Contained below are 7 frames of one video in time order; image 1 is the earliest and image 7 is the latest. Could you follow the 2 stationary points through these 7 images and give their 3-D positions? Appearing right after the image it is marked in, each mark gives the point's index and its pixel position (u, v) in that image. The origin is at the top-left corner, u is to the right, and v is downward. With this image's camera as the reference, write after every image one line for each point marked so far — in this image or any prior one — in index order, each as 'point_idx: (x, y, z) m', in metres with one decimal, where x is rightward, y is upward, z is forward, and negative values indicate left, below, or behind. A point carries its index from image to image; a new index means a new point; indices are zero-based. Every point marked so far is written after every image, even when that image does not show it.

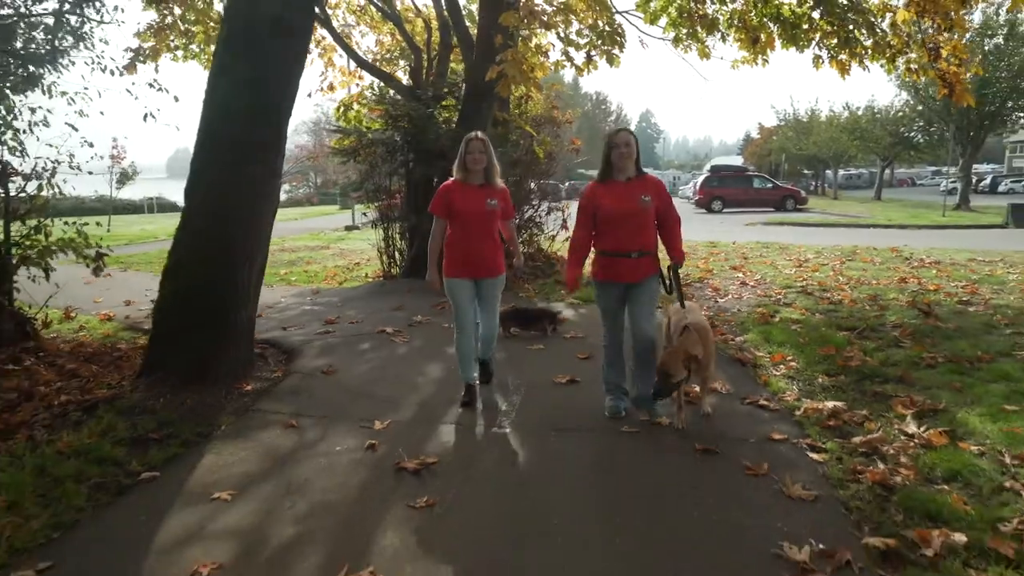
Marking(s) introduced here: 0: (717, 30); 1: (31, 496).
0: (+3.5, +4.4, +12.5) m
1: (-2.4, -1.0, +3.7) m
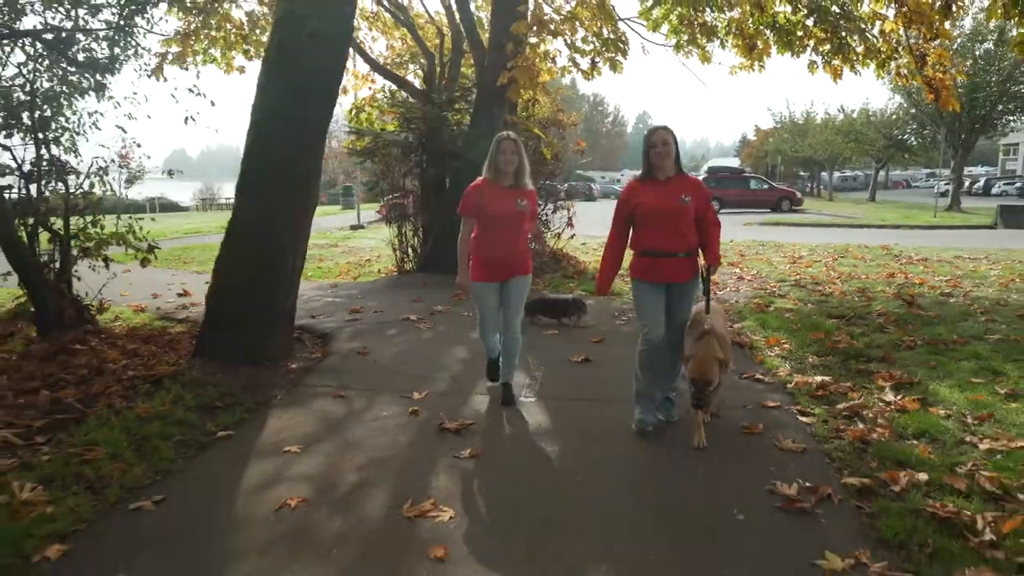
0: (+3.6, +4.5, +13.1) m
1: (-2.2, -0.9, +4.3) m
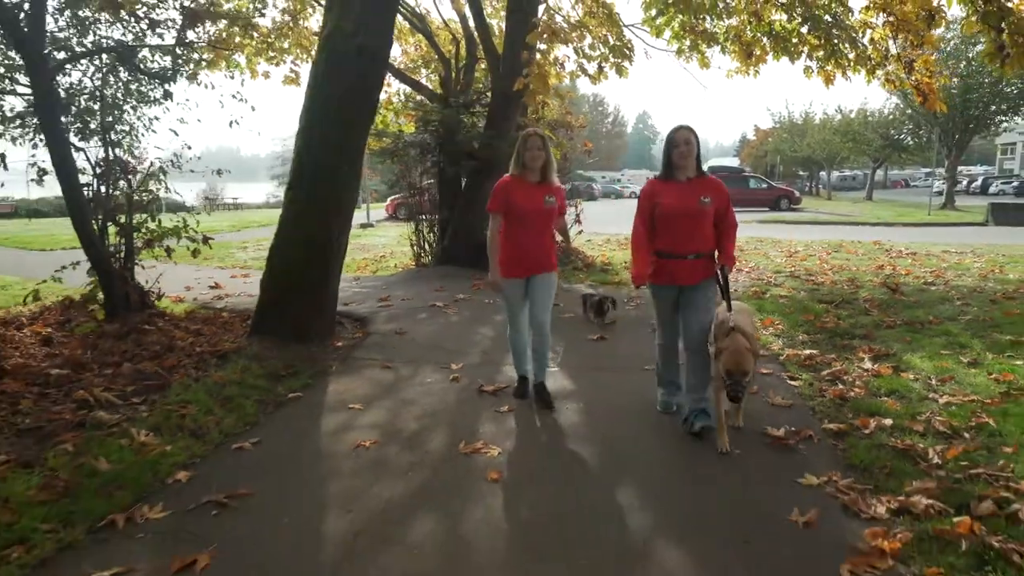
0: (+3.8, +4.6, +13.9) m
1: (-2.0, -0.8, +5.0) m
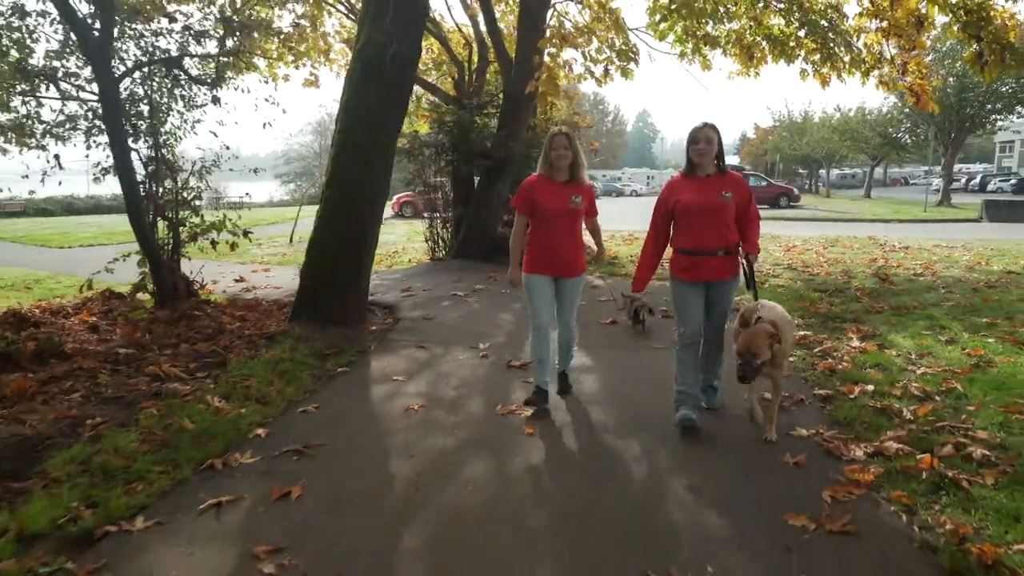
0: (+4.0, +4.7, +14.5) m
1: (-1.8, -0.7, +5.6) m
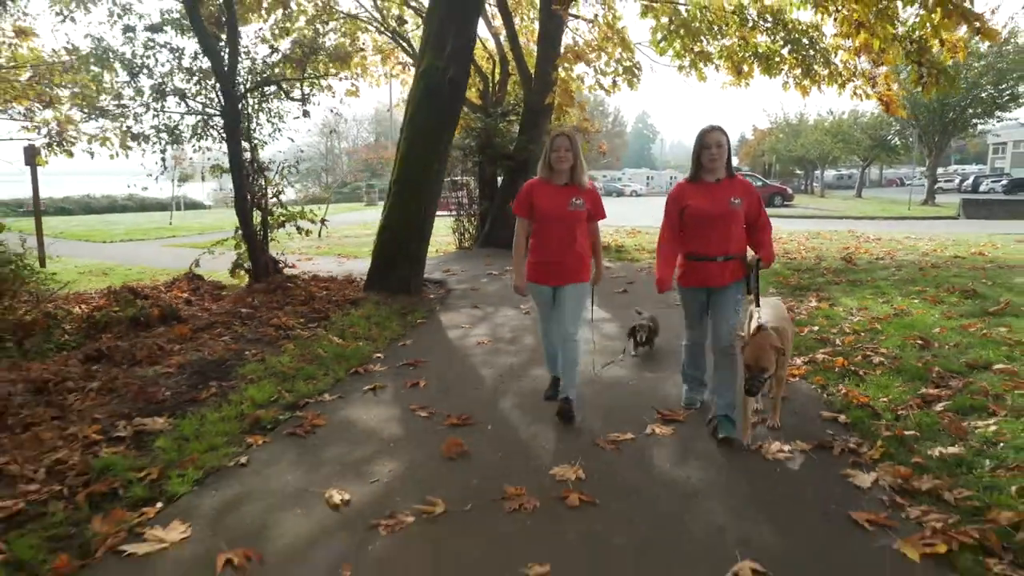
0: (+4.4, +5.0, +16.3) m
1: (-1.4, -0.4, +7.5) m
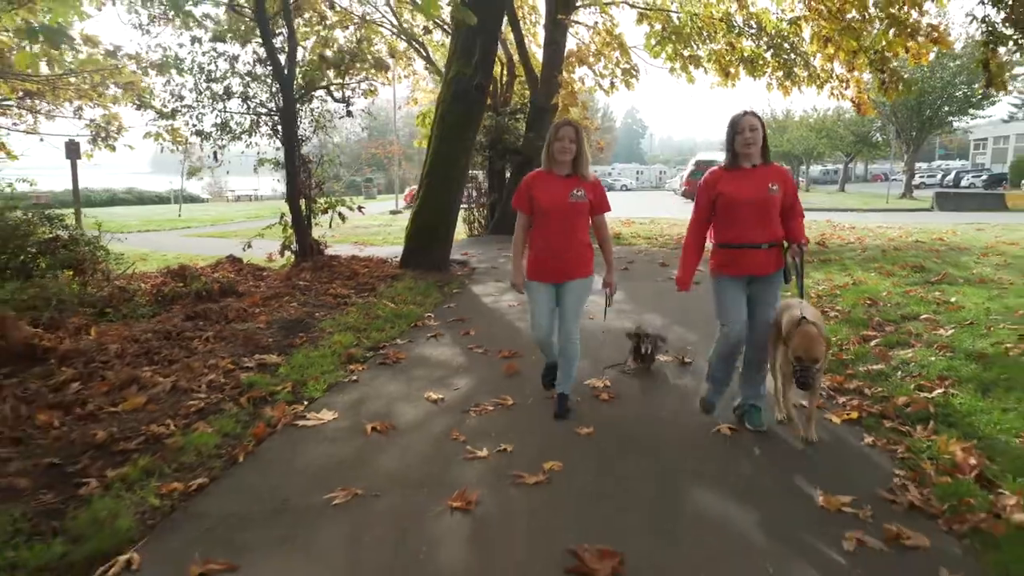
0: (+4.5, +5.4, +17.8) m
1: (-1.2, -0.1, +8.8) m
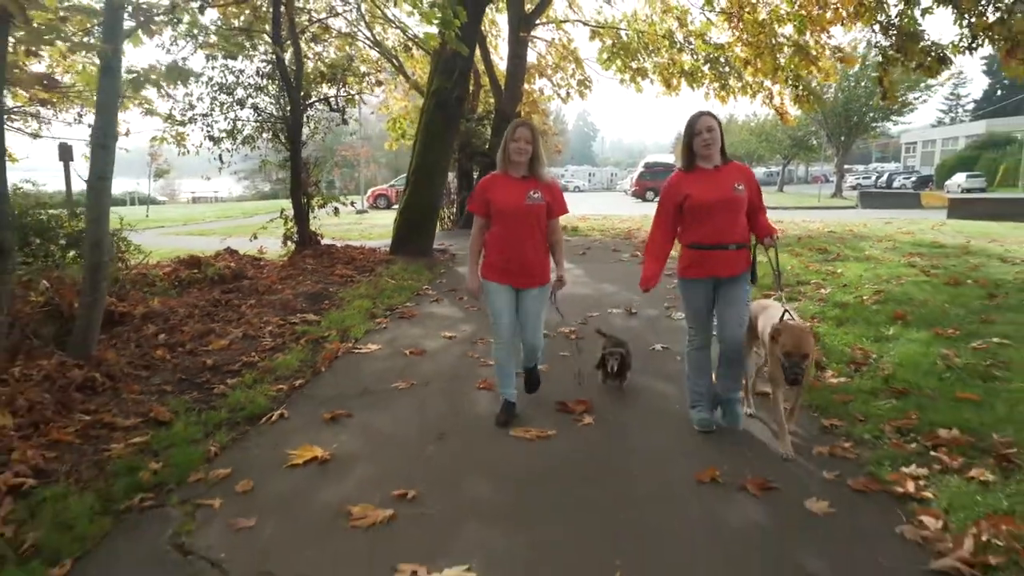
0: (+3.6, +5.7, +19.8) m
1: (-1.5, +0.2, +10.6) m
